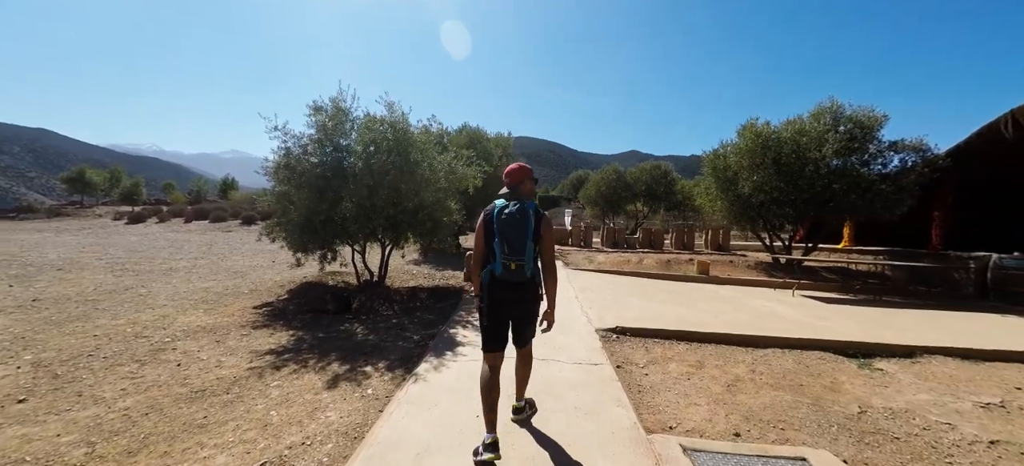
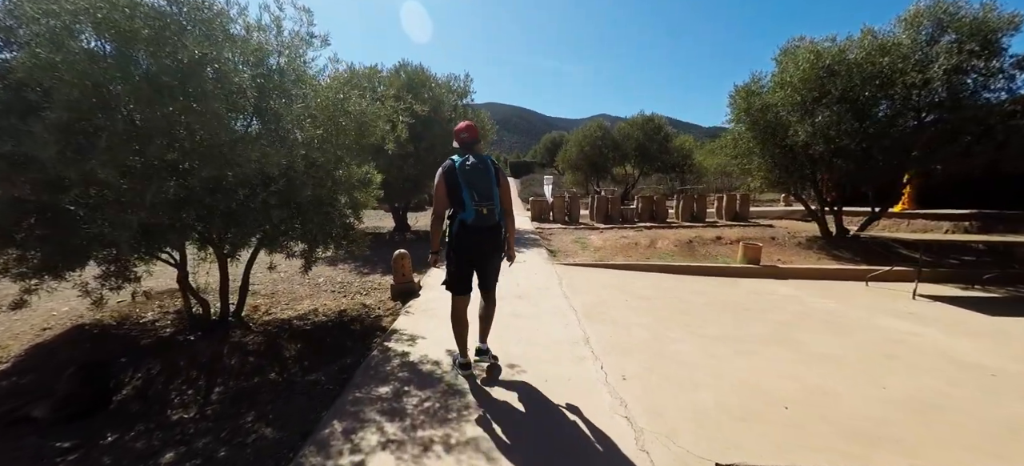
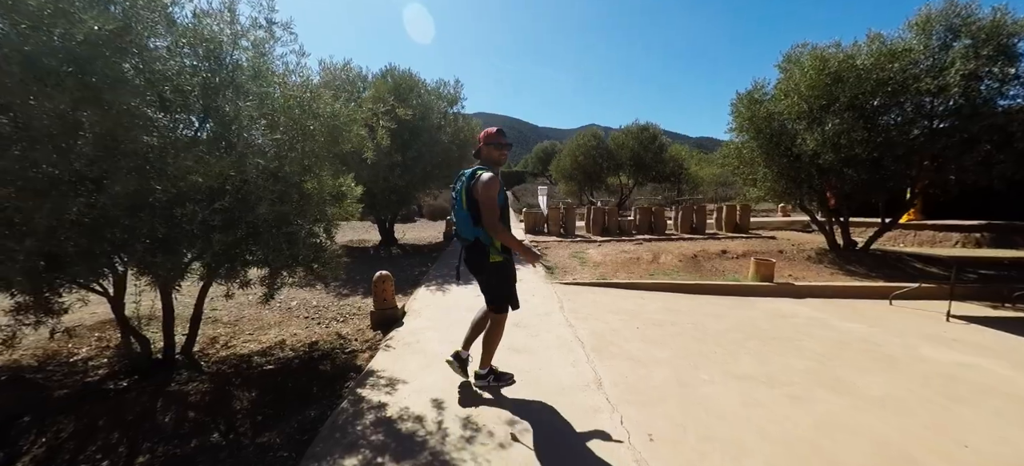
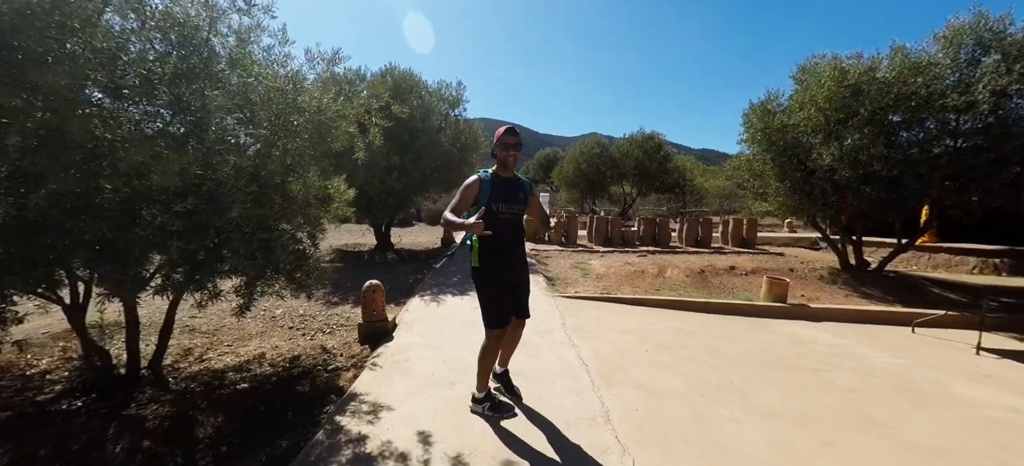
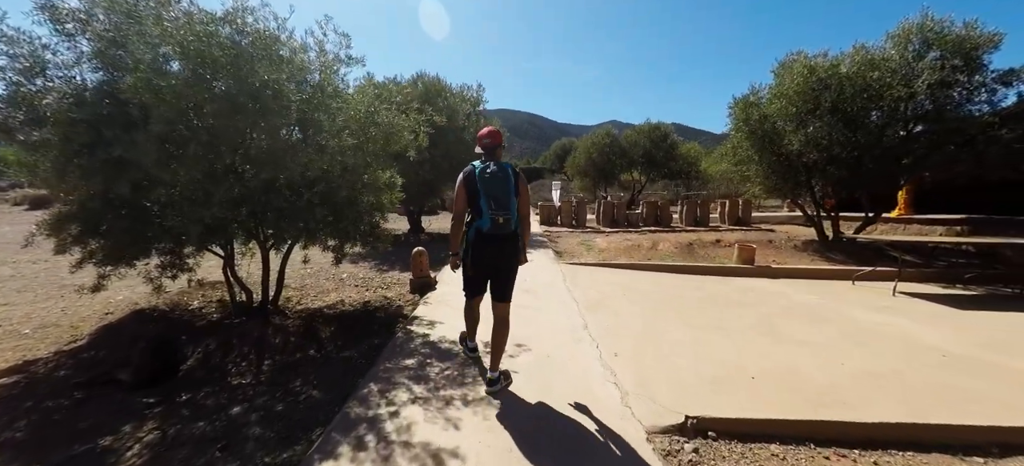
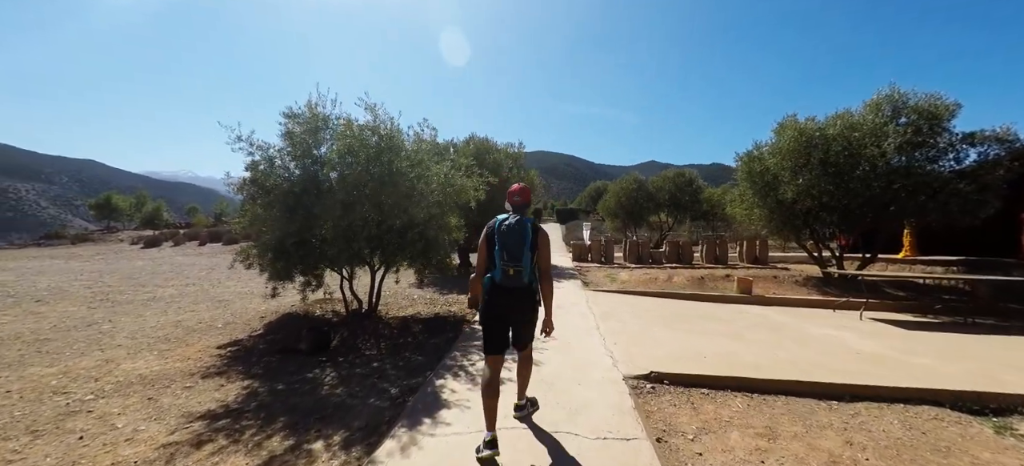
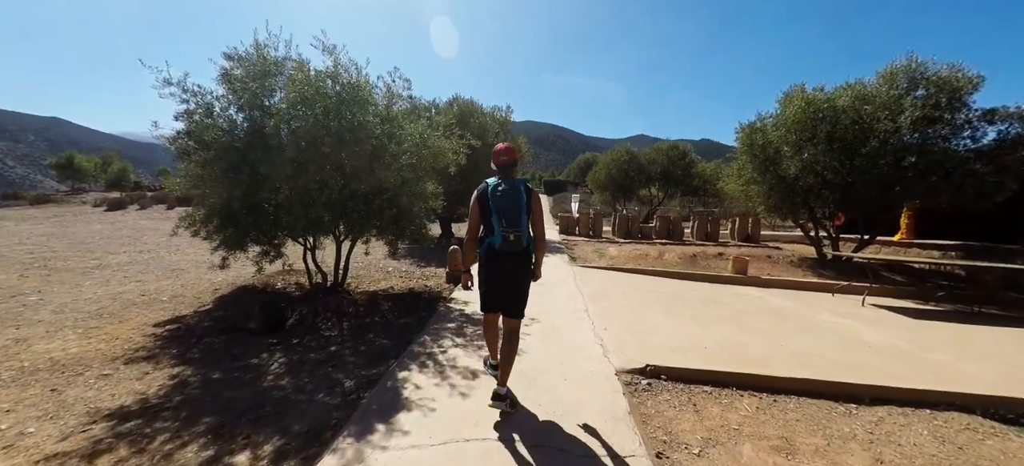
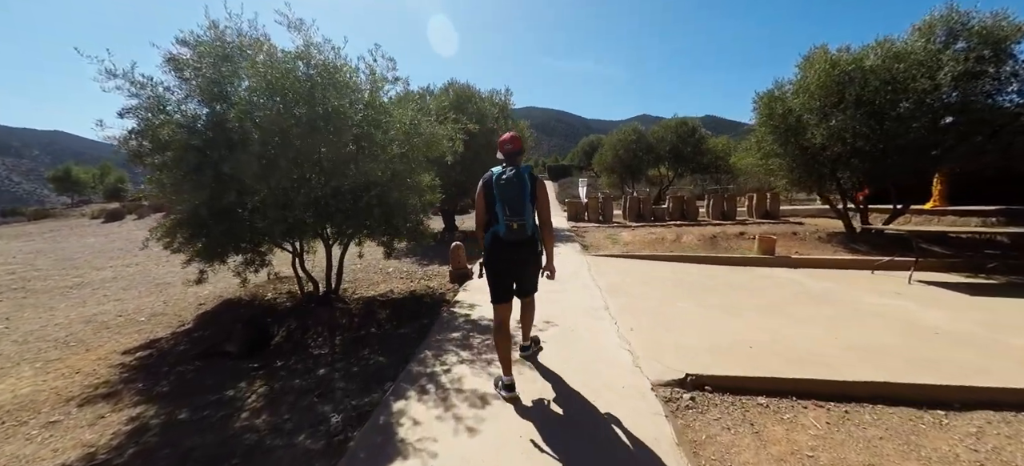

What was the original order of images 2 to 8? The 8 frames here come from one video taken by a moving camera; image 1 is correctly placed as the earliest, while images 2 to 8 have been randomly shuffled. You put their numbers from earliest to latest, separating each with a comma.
6, 7, 8, 5, 2, 3, 4
